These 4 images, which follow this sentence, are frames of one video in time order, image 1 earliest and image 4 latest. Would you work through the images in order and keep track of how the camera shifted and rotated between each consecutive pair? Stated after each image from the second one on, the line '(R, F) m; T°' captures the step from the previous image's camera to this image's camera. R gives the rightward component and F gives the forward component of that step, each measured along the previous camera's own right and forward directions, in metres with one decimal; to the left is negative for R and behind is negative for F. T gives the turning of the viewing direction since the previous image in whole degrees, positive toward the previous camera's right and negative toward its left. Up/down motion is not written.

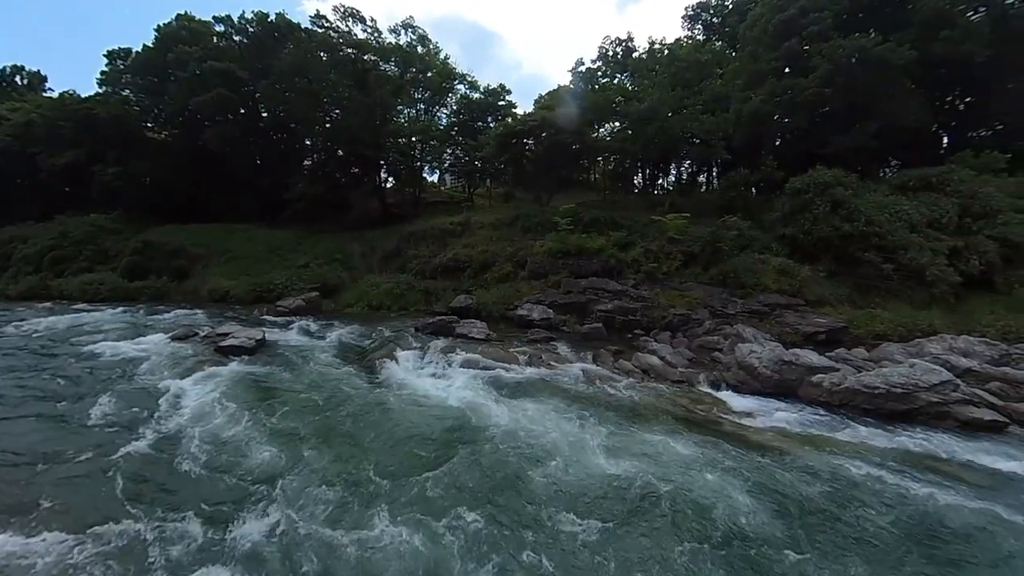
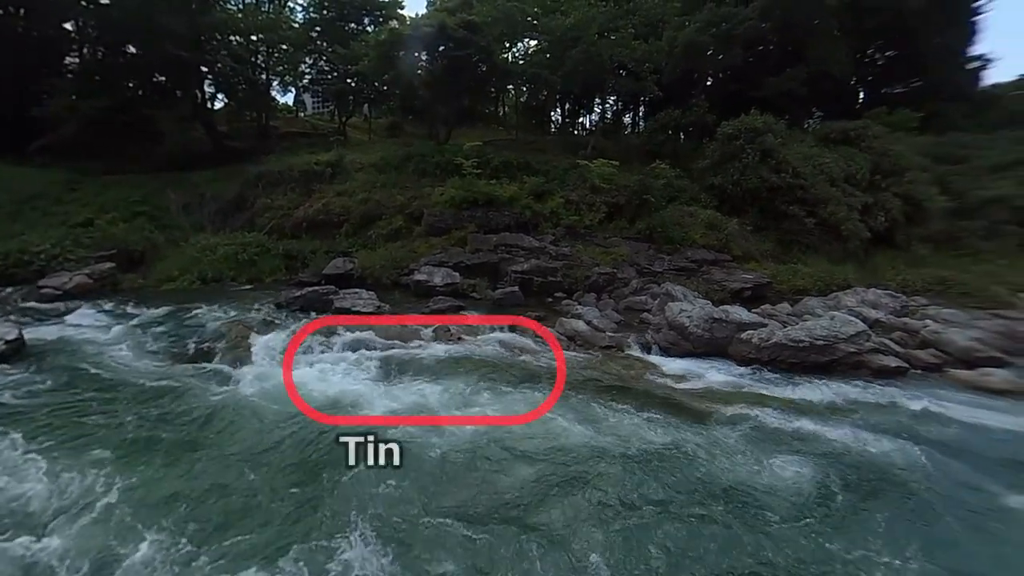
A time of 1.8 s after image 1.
(-0.8, +3.3) m; +14°
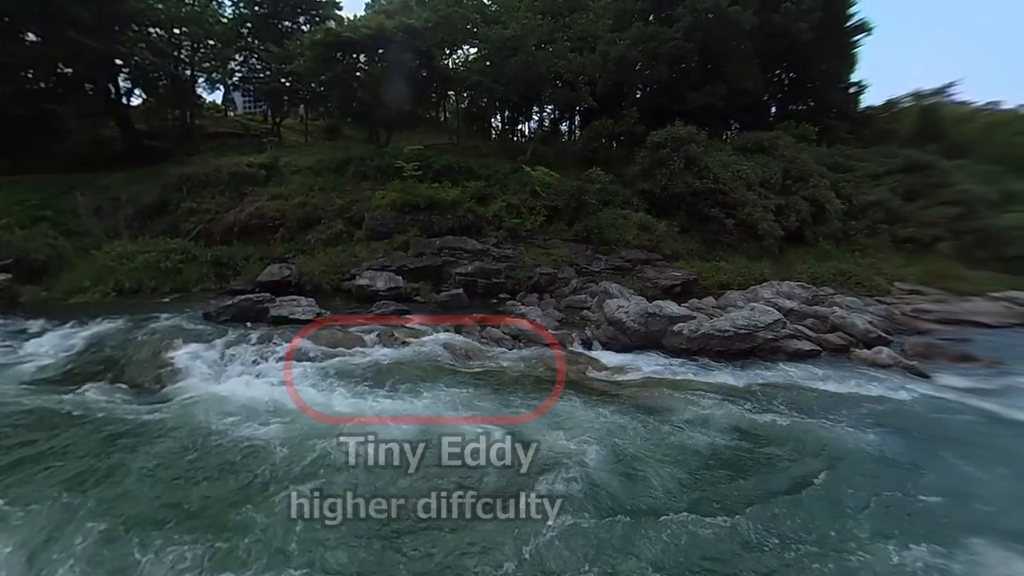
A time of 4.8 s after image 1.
(-0.1, -0.8) m; +6°
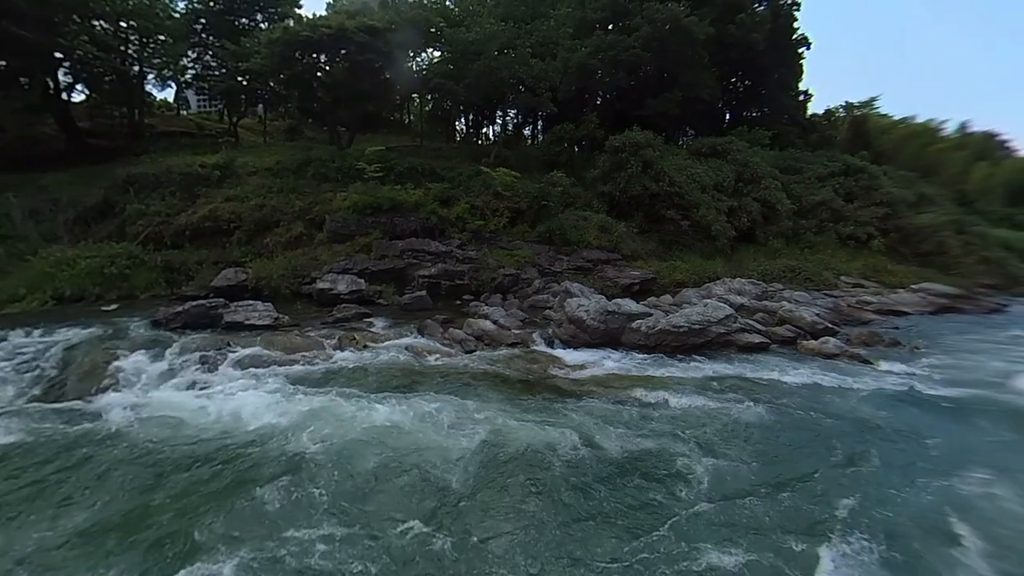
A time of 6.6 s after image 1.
(0.0, -0.4) m; +4°
